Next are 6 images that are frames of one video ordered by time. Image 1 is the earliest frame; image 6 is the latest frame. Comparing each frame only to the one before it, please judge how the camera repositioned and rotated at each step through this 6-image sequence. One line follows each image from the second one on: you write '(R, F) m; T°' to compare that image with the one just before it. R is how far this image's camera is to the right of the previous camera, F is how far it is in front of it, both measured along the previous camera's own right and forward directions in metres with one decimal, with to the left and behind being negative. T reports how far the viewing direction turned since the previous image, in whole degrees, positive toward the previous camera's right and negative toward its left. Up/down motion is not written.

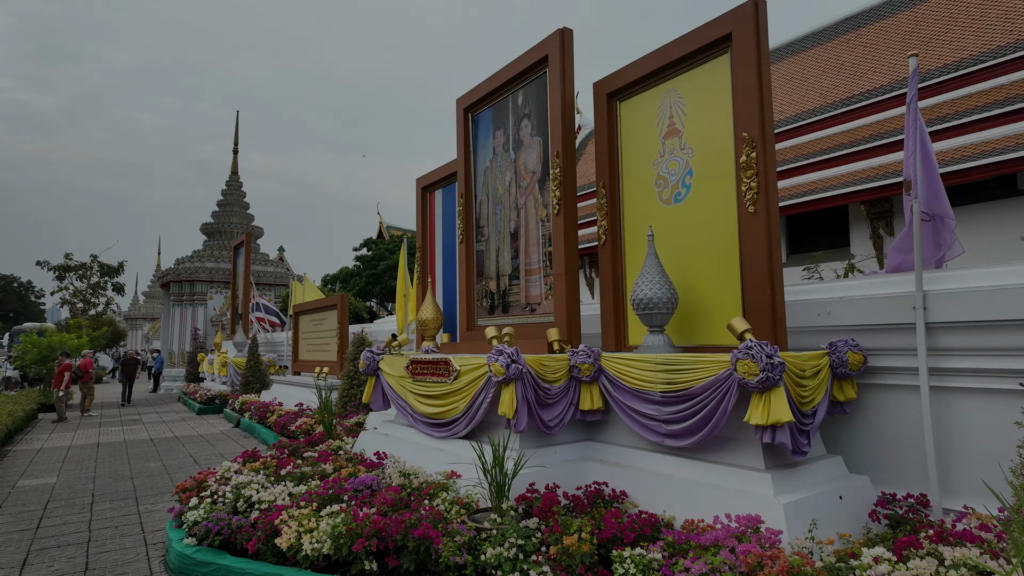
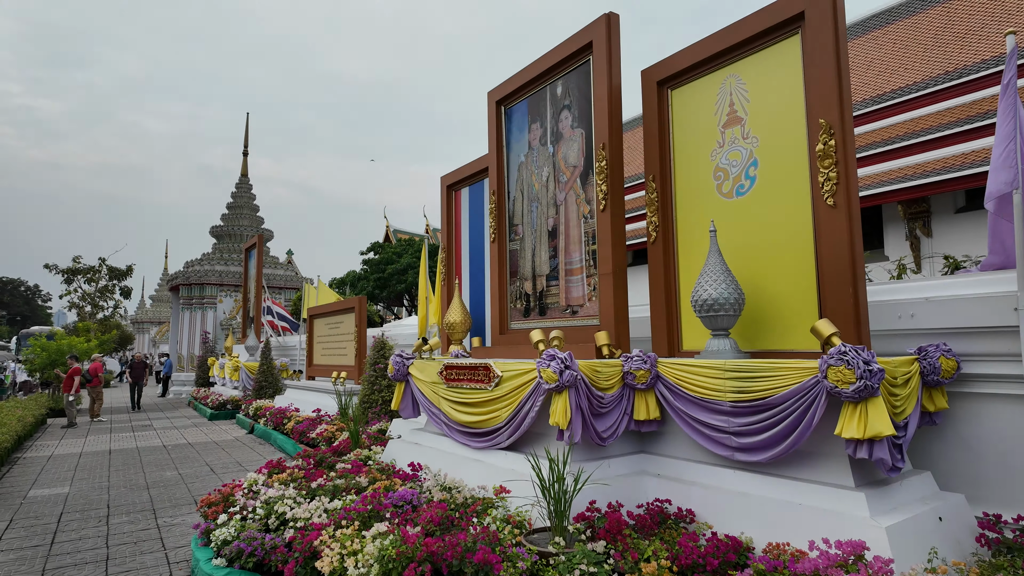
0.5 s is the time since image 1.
(-0.3, +0.3) m; 0°
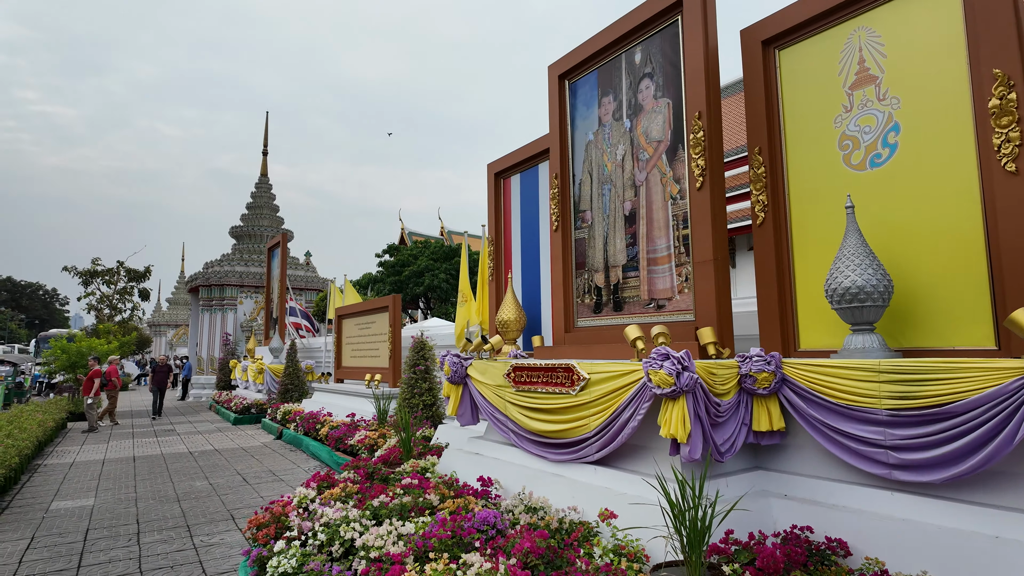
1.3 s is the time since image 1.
(-0.5, +0.5) m; -1°
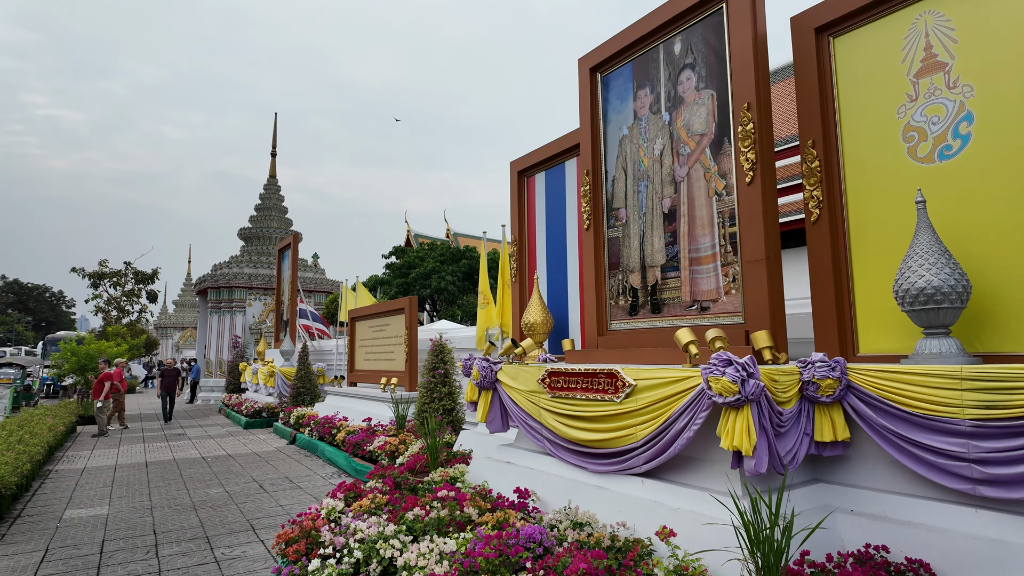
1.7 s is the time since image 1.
(-0.2, +0.2) m; 0°
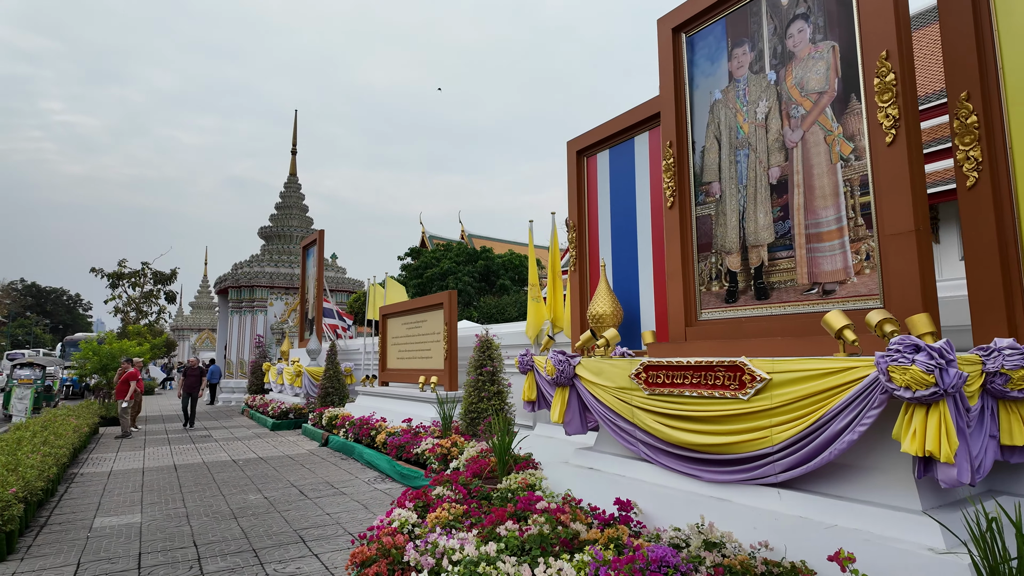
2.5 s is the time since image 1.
(-0.5, +0.5) m; -1°
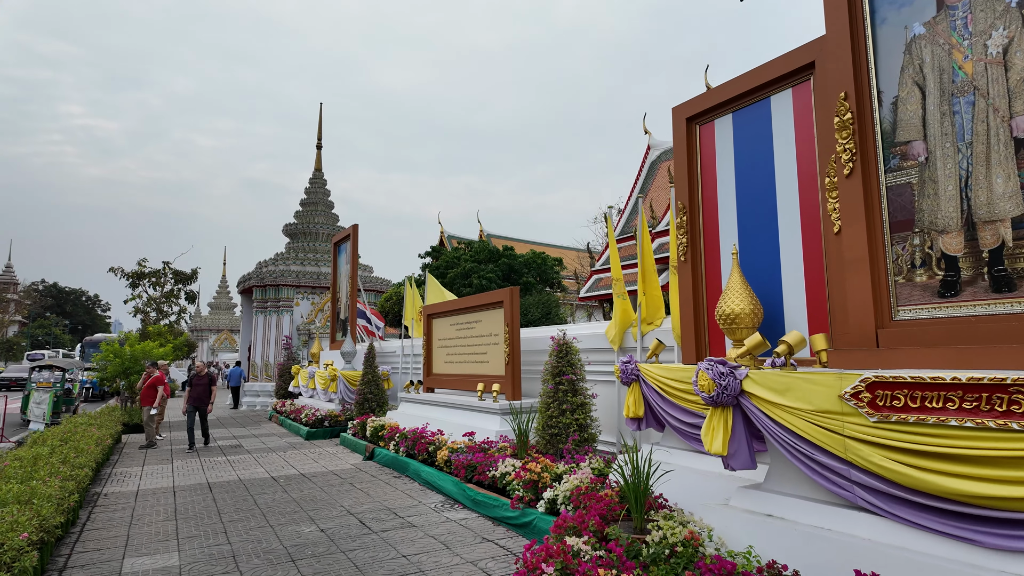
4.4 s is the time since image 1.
(-0.7, +0.9) m; -1°
